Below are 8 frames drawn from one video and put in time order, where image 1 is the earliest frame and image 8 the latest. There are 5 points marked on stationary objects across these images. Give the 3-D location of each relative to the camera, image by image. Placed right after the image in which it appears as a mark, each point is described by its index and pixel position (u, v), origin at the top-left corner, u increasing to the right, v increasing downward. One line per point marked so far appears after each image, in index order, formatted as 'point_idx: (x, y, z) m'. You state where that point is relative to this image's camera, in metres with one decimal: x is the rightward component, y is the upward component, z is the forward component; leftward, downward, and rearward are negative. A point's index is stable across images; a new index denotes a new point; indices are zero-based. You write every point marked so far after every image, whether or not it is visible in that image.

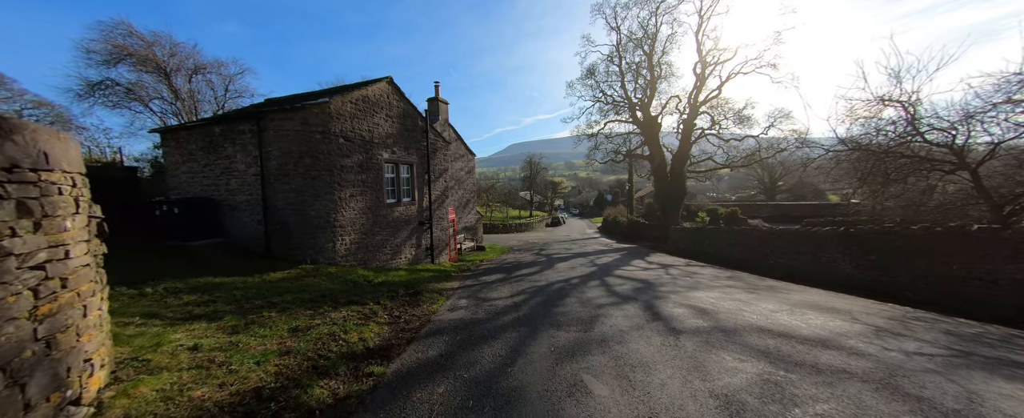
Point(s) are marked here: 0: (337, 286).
0: (-4.4, -1.9, +8.1) m
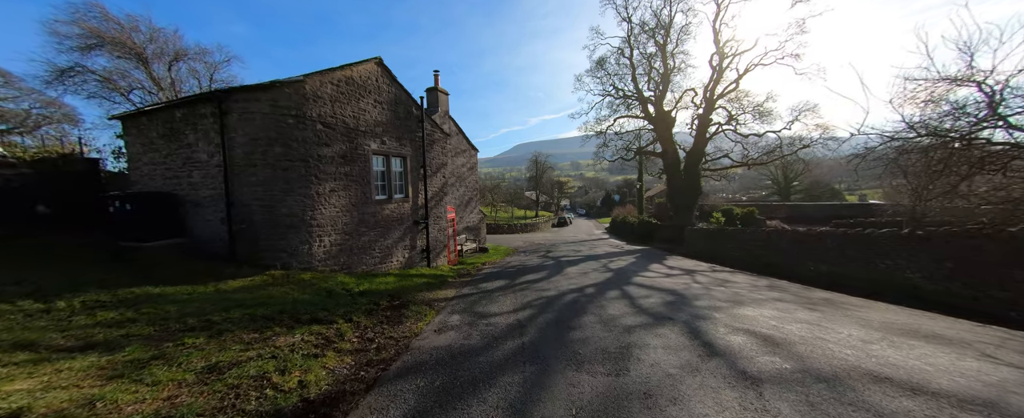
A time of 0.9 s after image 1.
0: (-4.3, -1.8, +6.8) m
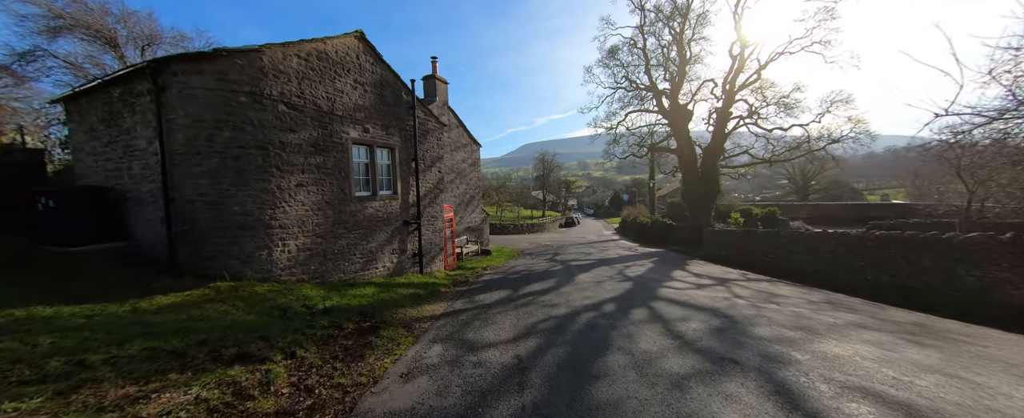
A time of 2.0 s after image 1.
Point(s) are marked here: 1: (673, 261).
0: (-4.3, -1.8, +5.3) m
1: (+7.8, -2.6, +15.7) m
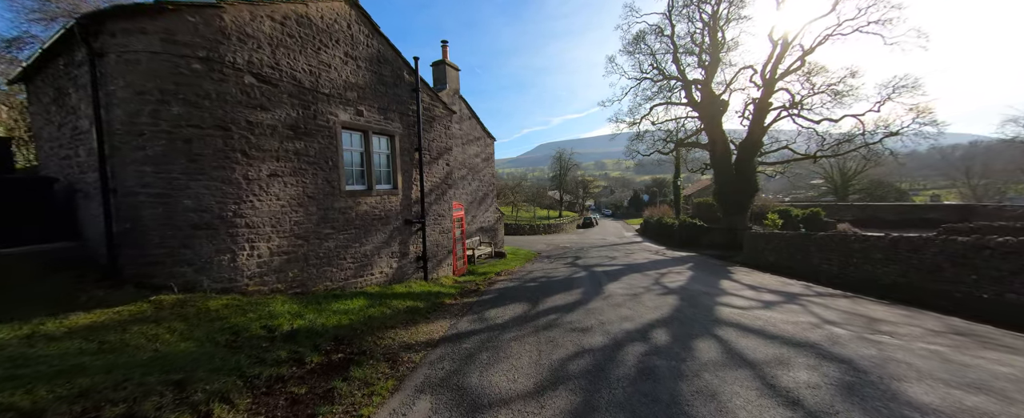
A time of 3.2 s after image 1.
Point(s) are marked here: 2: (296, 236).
0: (-4.1, -1.7, +4.0) m
1: (+8.5, -2.5, +13.8) m
2: (-4.4, -0.6, +6.5) m
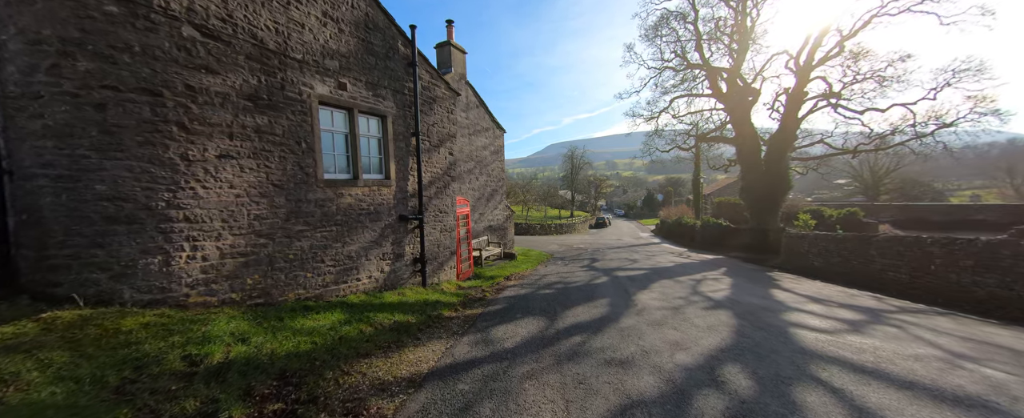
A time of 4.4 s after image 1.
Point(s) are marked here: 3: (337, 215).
0: (-3.9, -1.6, +2.7) m
1: (+9.0, -2.5, +12.1) m
2: (-4.2, -0.4, +5.3) m
3: (-3.5, -0.1, +6.4) m
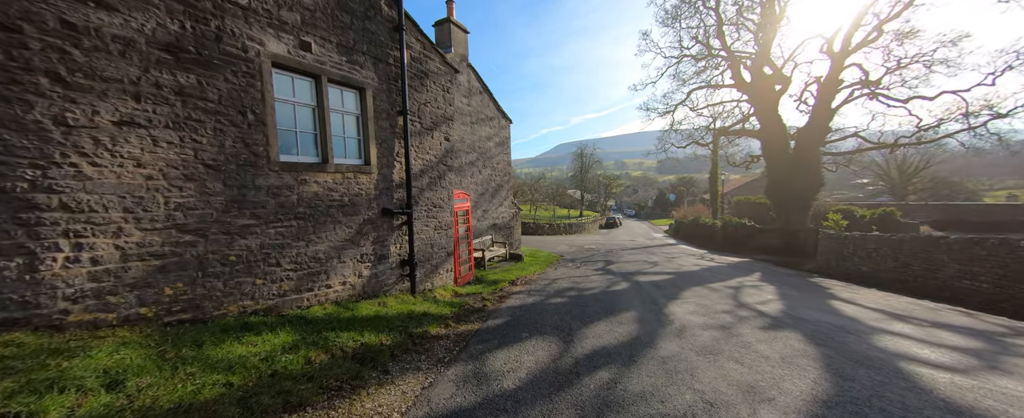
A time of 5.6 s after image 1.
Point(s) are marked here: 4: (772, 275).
0: (-4.0, -1.4, +1.5) m
1: (+9.2, -2.3, +10.5) m
2: (-4.1, -0.2, +4.0) m
3: (-3.4, 0.0, +5.2) m
4: (+9.5, -2.4, +11.8) m
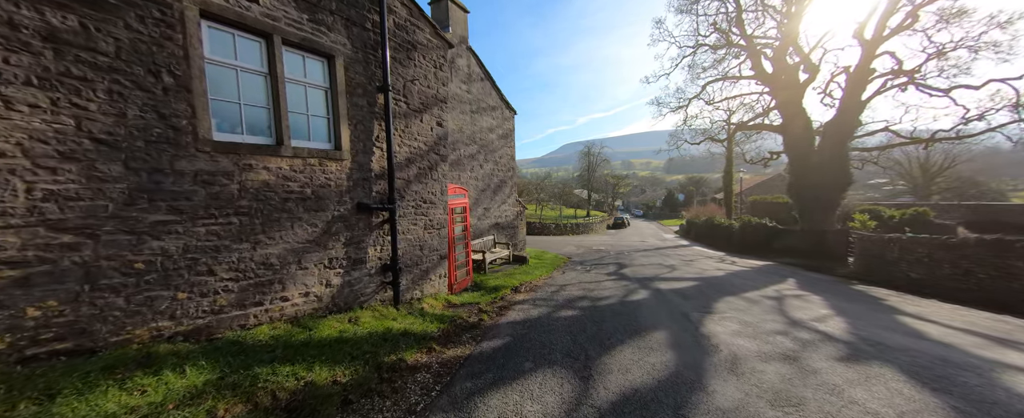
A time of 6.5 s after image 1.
0: (-4.0, -1.3, +0.4) m
1: (+9.2, -2.3, +9.2) m
2: (-4.1, -0.2, +2.9) m
3: (-3.4, +0.1, +4.1) m
4: (+9.6, -2.3, +10.4) m
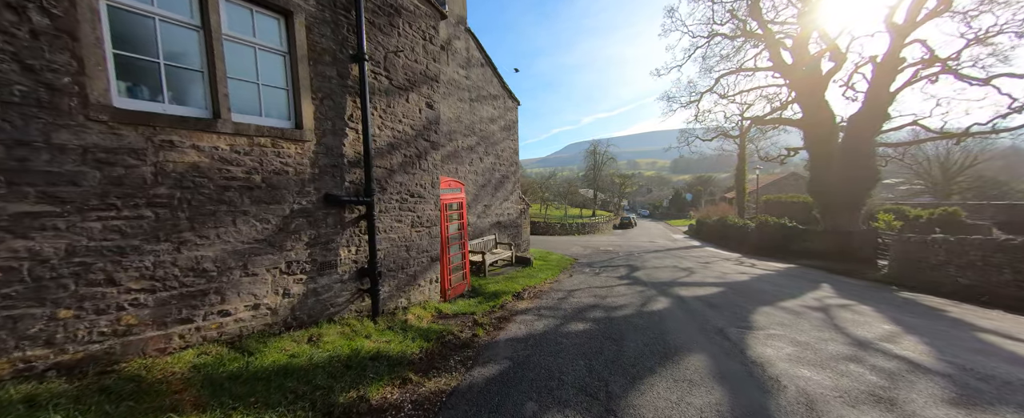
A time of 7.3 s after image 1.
0: (-4.1, -1.2, -0.6) m
1: (+9.3, -2.2, +8.1) m
2: (-4.2, -0.1, +2.0) m
3: (-3.4, +0.2, +3.1) m
4: (+9.6, -2.3, +9.3) m
